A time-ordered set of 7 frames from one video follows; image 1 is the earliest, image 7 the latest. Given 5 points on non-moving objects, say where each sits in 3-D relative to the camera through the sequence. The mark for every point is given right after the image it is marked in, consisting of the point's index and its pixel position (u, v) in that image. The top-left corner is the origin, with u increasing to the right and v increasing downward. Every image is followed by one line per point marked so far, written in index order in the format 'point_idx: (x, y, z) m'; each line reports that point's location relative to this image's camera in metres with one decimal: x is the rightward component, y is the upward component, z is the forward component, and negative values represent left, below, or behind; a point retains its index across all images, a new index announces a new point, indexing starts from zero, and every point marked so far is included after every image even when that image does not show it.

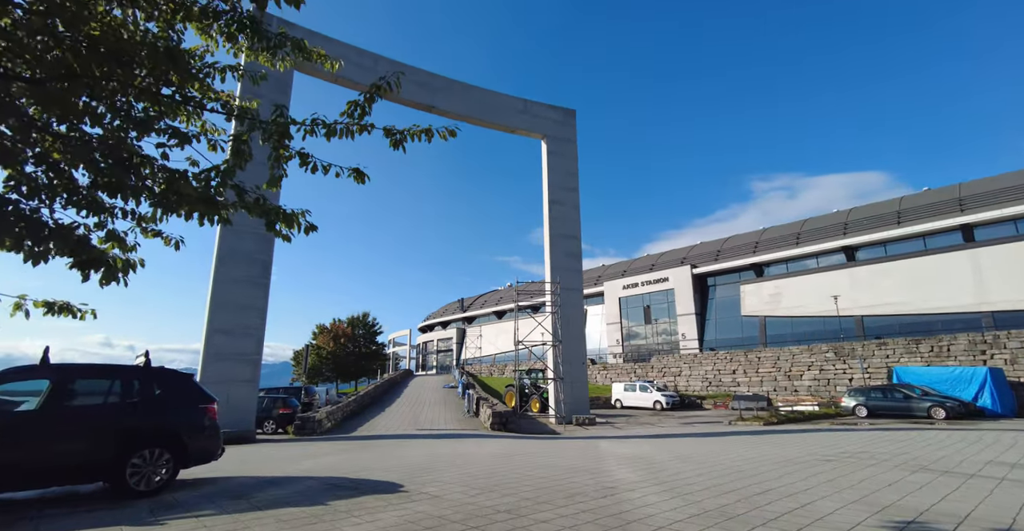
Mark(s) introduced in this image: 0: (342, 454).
0: (-3.0, -3.4, +8.8) m
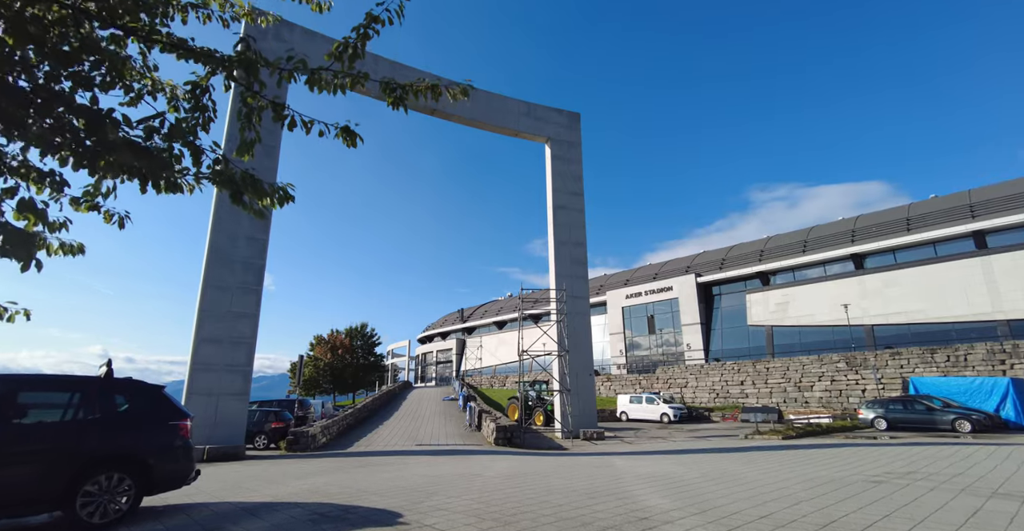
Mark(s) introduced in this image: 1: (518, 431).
0: (-2.9, -3.4, +8.1) m
1: (+0.2, -4.8, +14.2) m
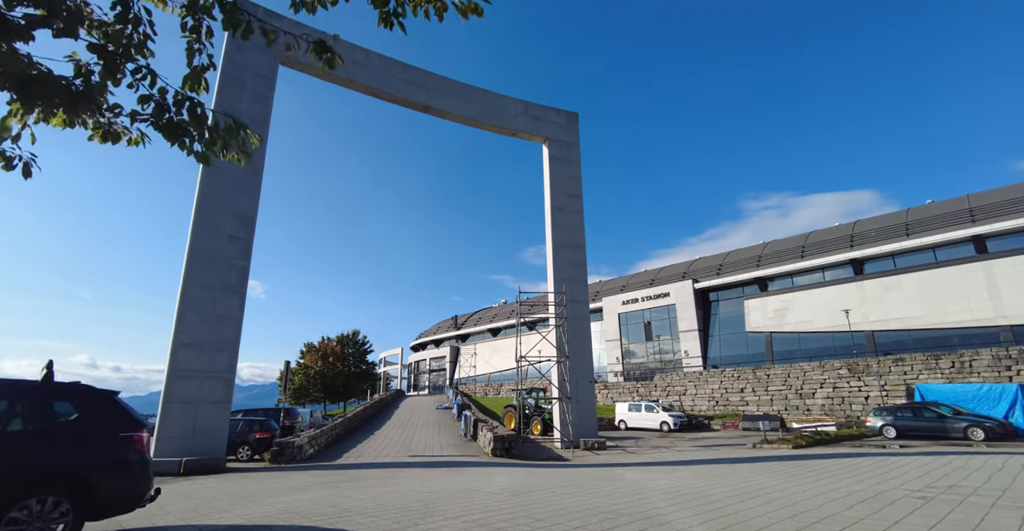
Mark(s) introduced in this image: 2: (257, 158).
0: (-2.9, -3.4, +7.4) m
1: (+0.1, -4.8, +13.5) m
2: (-7.0, +2.9, +13.6) m
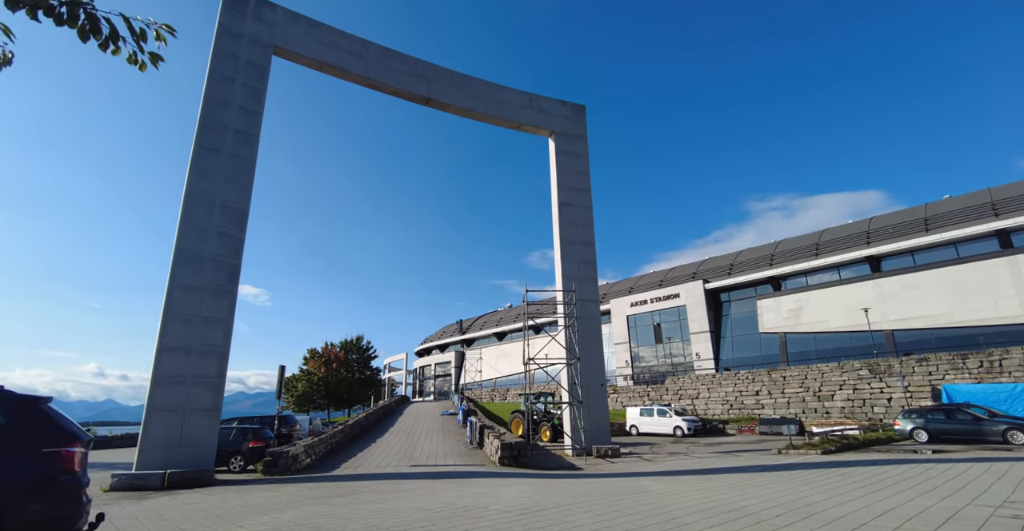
0: (-2.7, -3.2, +6.6) m
1: (+0.4, -4.7, +12.7) m
2: (-6.8, +3.0, +13.0) m
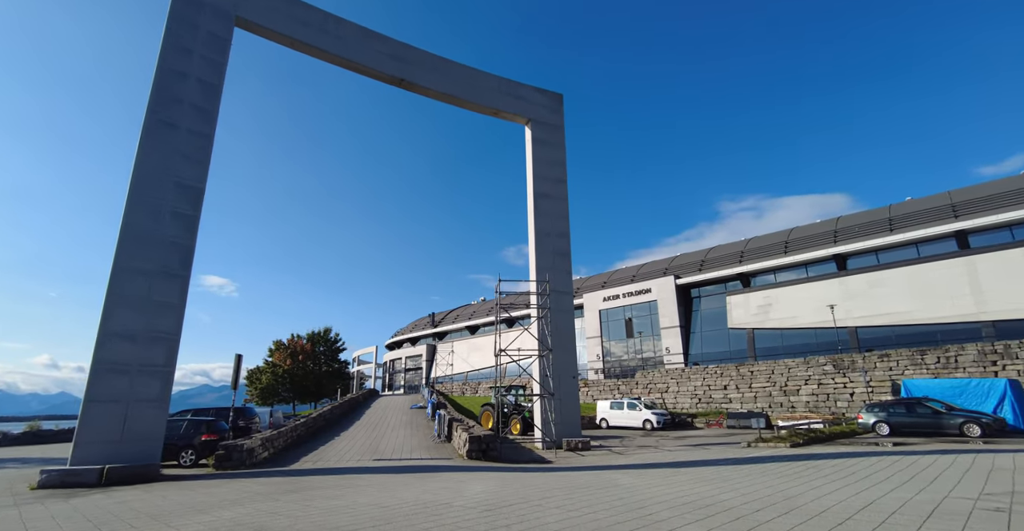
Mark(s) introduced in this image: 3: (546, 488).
0: (-3.1, -2.9, +6.0) m
1: (-0.4, -4.4, +12.3) m
2: (-7.5, +3.4, +12.1) m
3: (+0.4, -3.0, +6.7) m
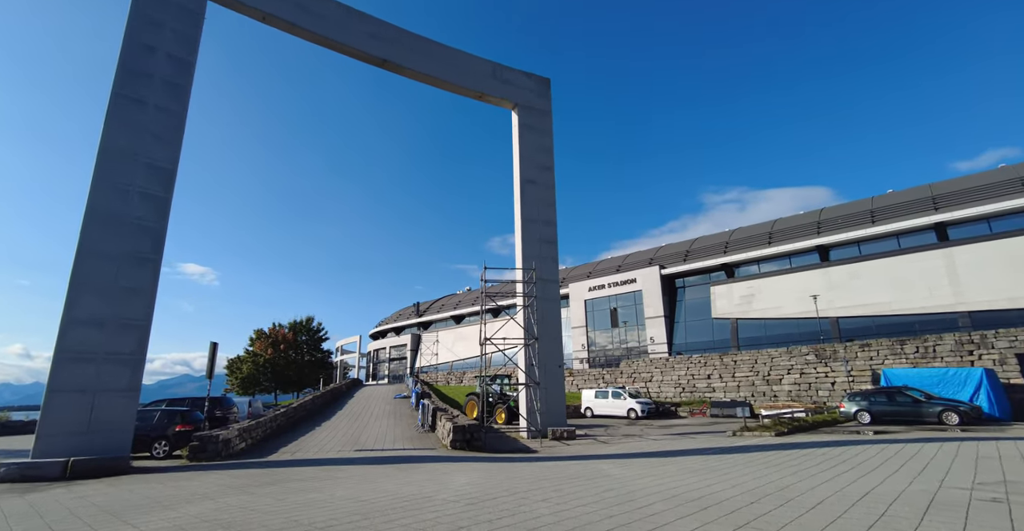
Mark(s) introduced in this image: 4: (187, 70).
0: (-3.3, -2.7, +5.7) m
1: (-0.8, -4.1, +12.1) m
2: (-7.8, +3.8, +11.6) m
3: (+0.3, -2.8, +6.5) m
4: (-7.8, +4.7, +11.9) m
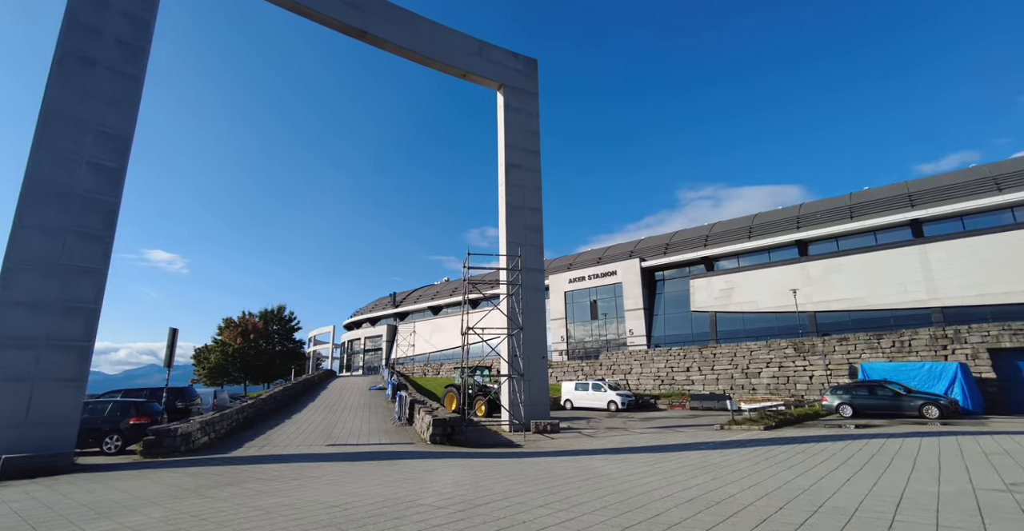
0: (-3.4, -2.4, +5.0) m
1: (-1.2, -3.7, +11.5) m
2: (-8.0, +4.2, +10.5) m
3: (+0.1, -2.6, +6.0) m
4: (-8.1, +5.2, +10.8) m
